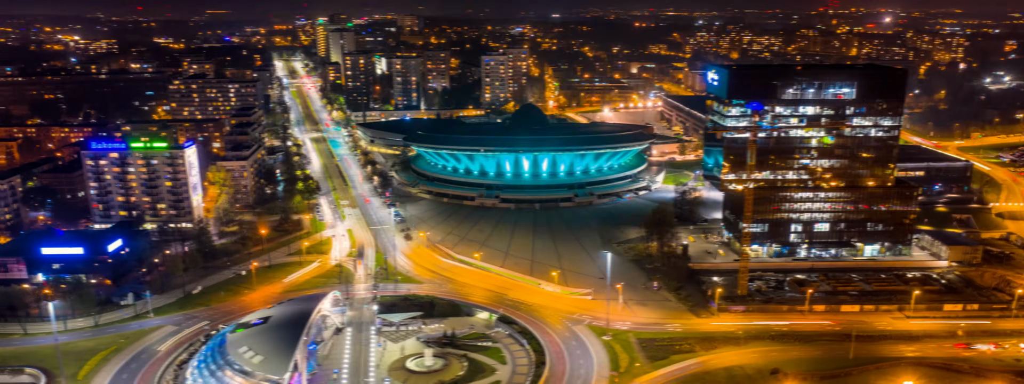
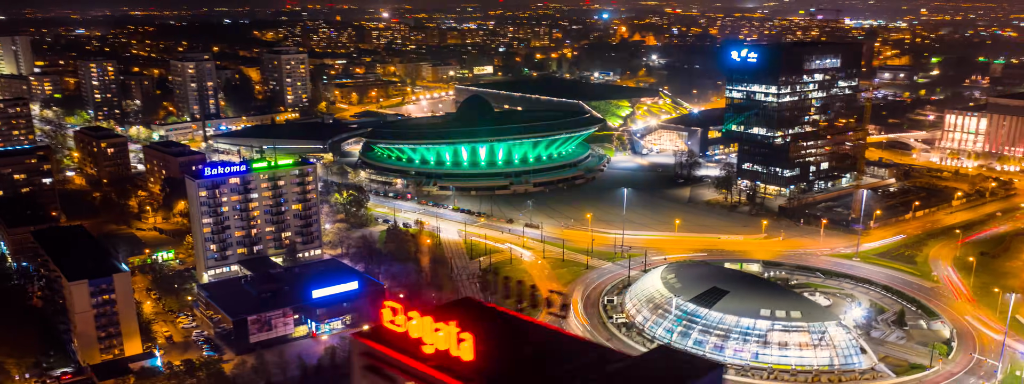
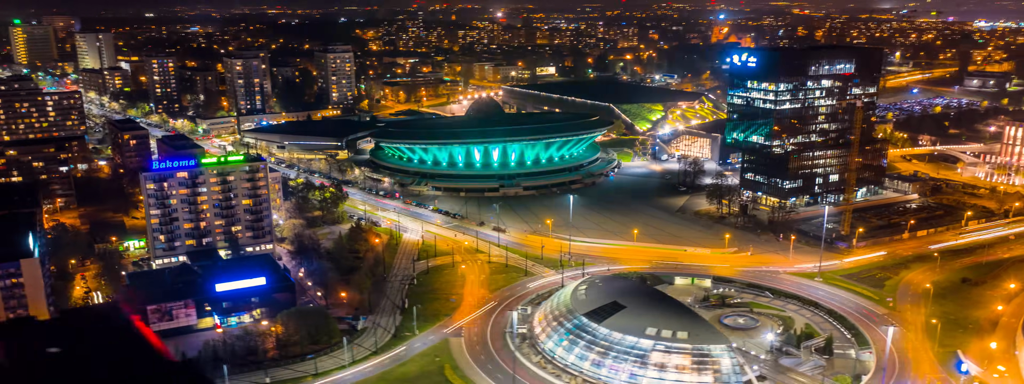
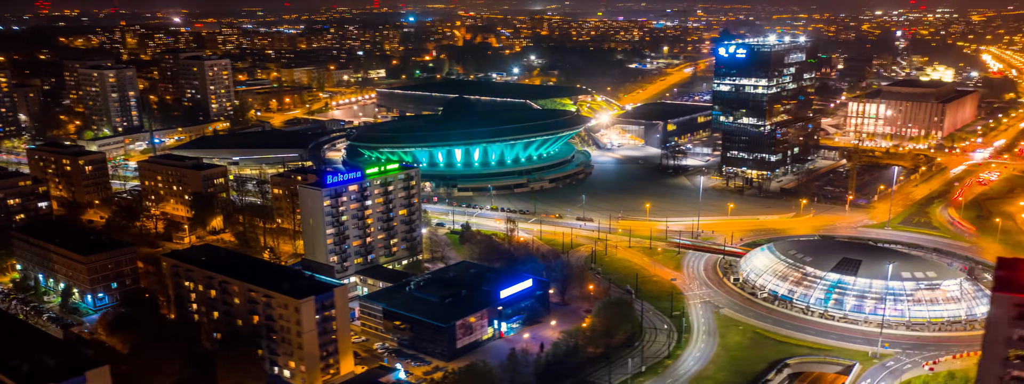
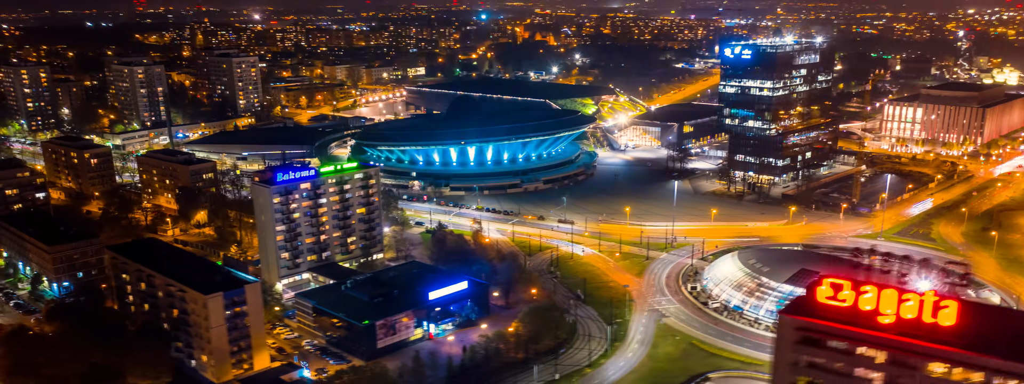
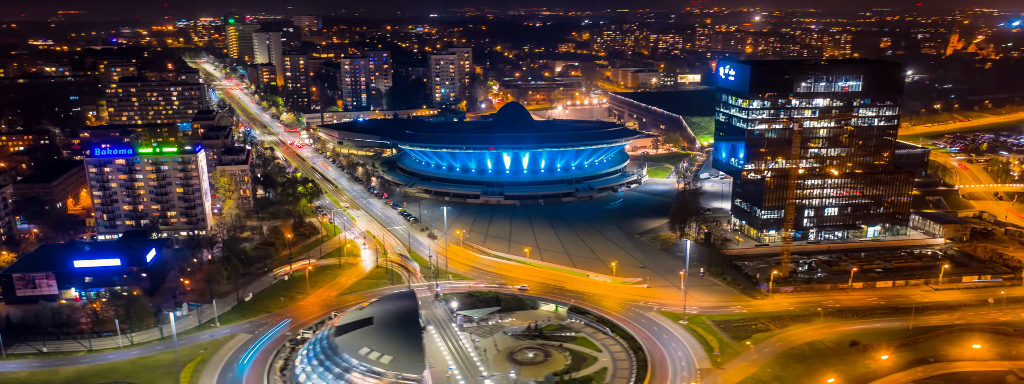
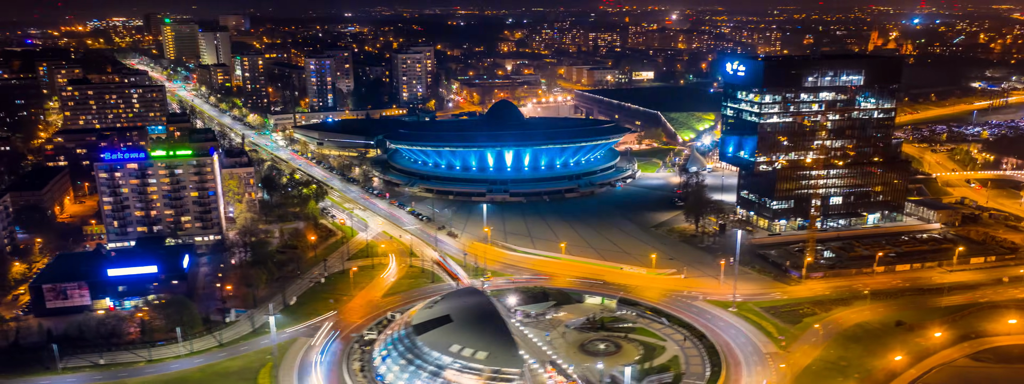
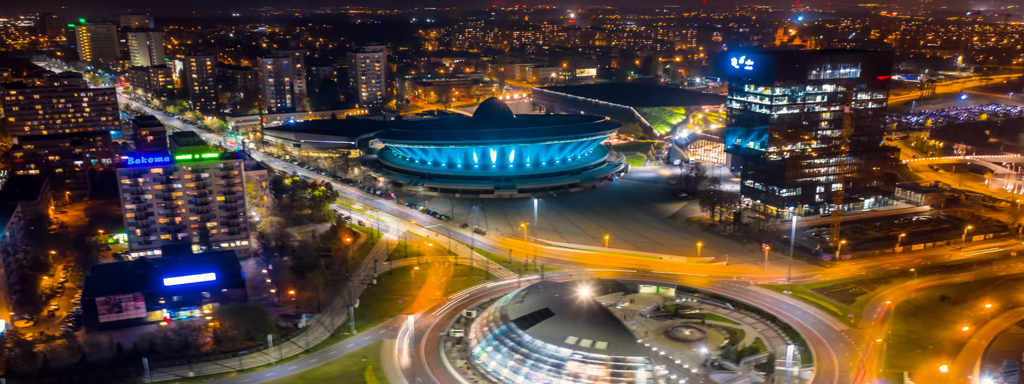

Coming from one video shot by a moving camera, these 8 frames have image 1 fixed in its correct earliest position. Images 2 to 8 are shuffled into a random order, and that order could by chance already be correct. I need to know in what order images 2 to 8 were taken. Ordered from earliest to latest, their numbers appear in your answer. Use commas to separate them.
6, 7, 8, 3, 2, 5, 4
